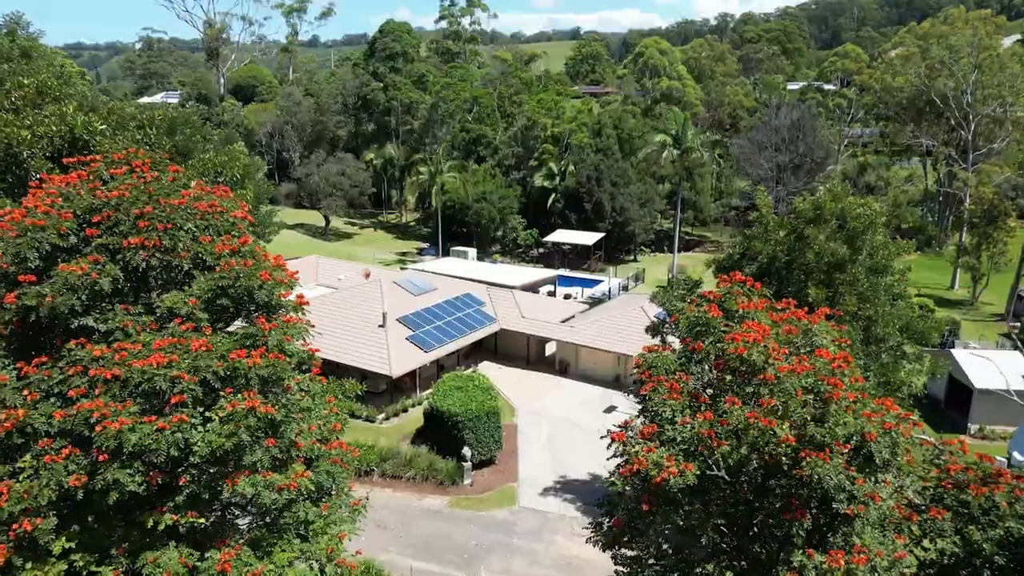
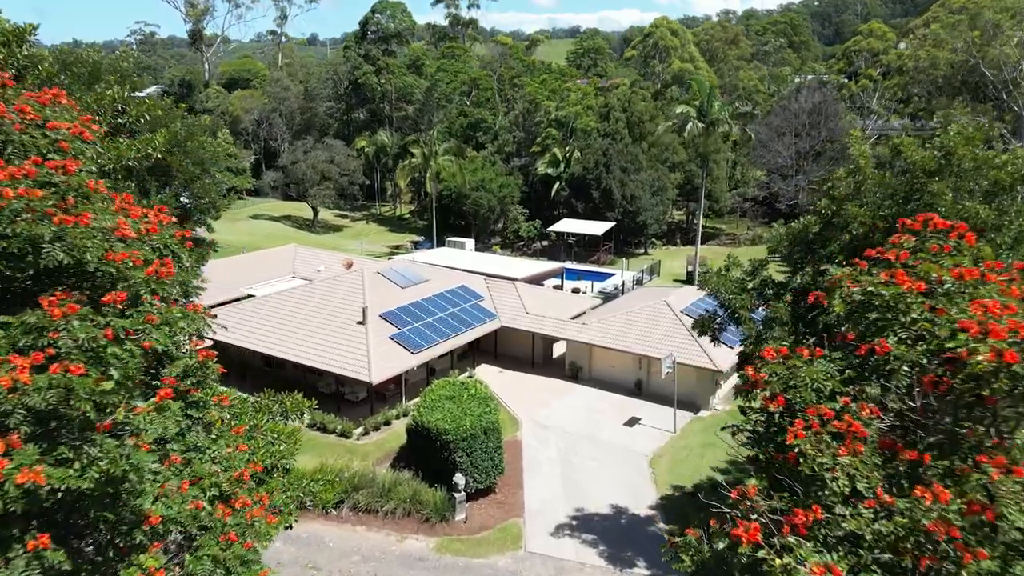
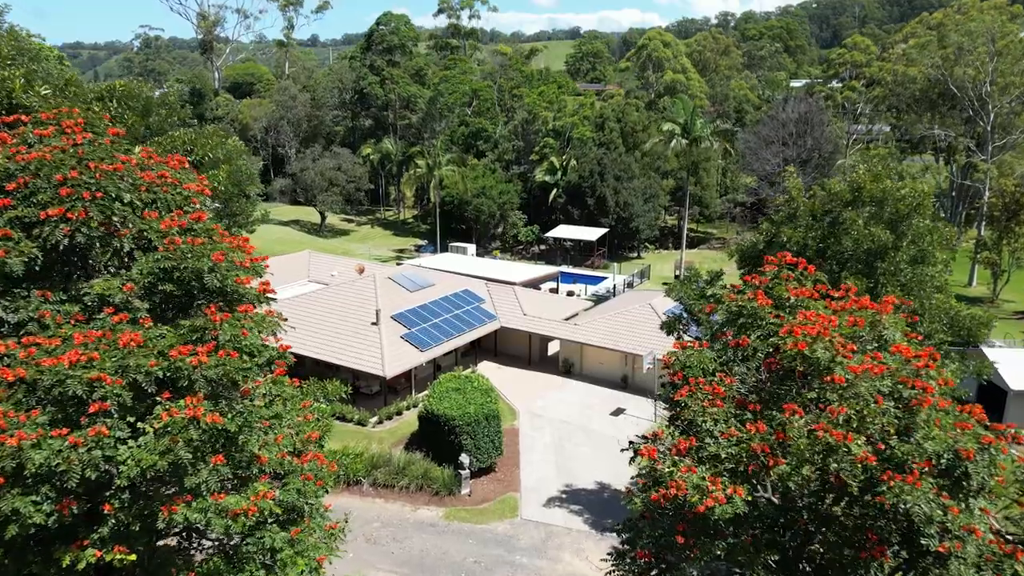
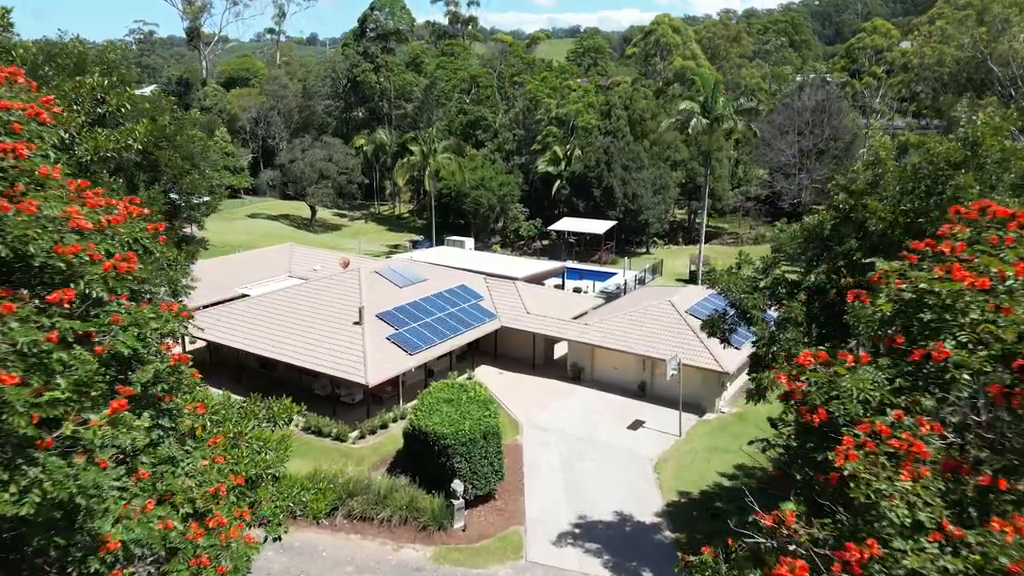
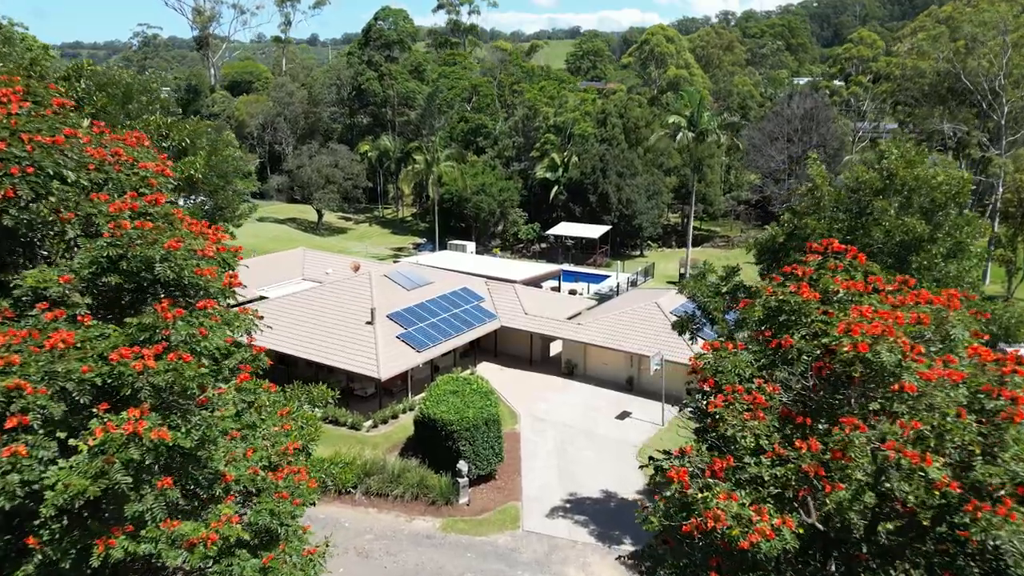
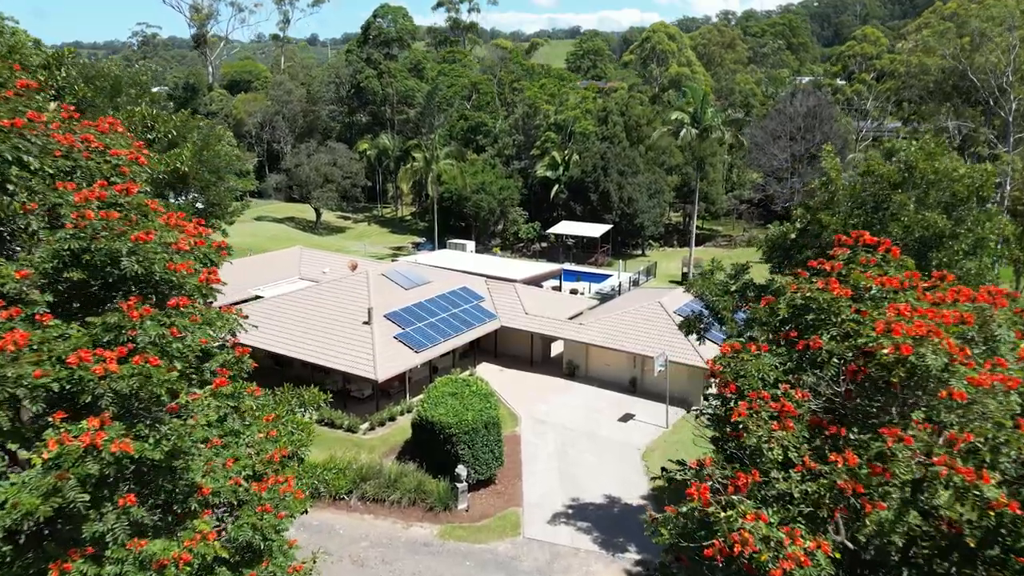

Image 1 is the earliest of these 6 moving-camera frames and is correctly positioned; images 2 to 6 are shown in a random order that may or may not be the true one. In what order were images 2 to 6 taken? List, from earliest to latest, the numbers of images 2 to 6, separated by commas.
3, 5, 6, 2, 4
